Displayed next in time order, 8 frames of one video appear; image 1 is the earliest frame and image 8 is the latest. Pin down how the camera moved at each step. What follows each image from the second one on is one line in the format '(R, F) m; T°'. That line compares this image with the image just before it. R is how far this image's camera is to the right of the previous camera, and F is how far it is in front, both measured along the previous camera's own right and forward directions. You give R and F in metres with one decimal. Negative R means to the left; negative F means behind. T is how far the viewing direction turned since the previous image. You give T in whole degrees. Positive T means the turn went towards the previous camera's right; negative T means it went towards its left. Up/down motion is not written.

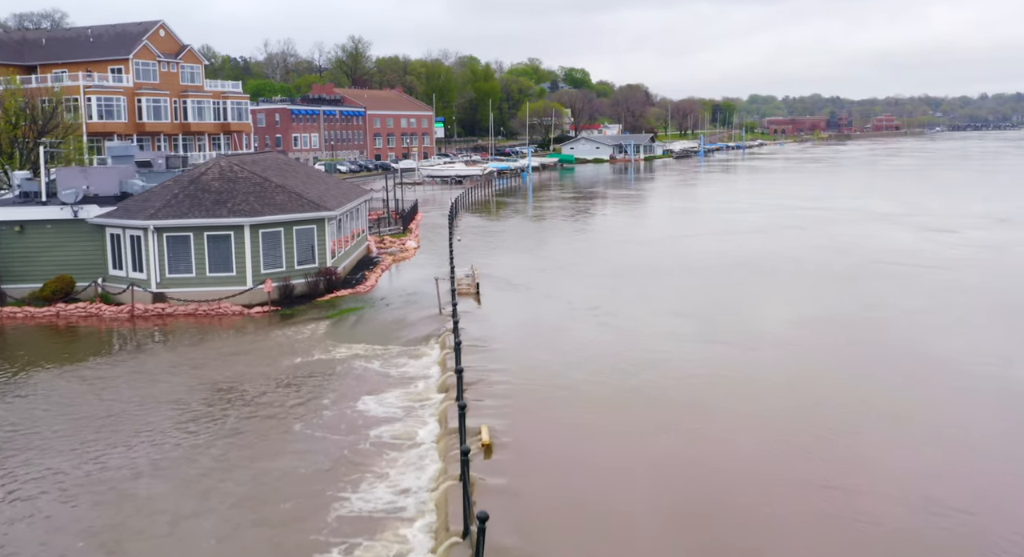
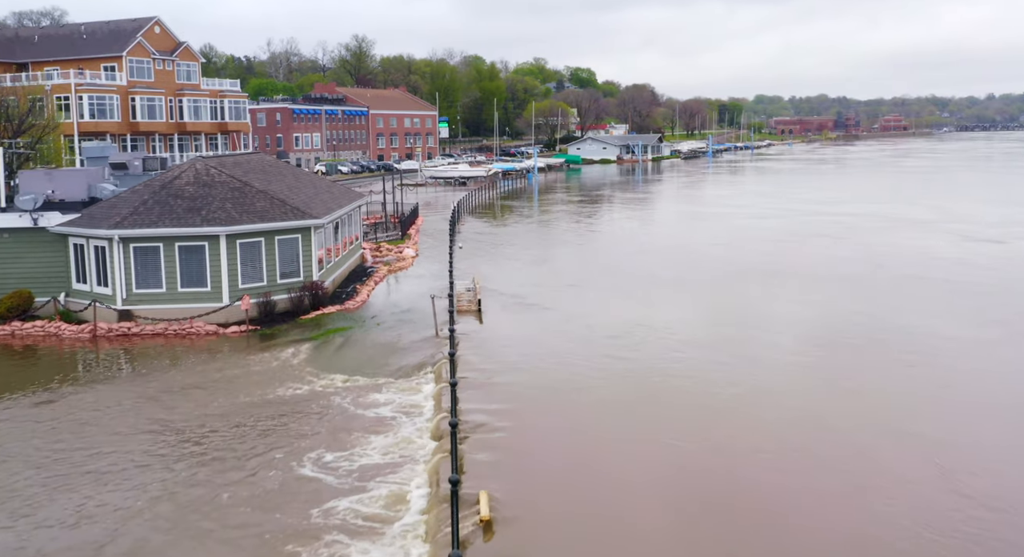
(0.0, +2.2) m; 0°
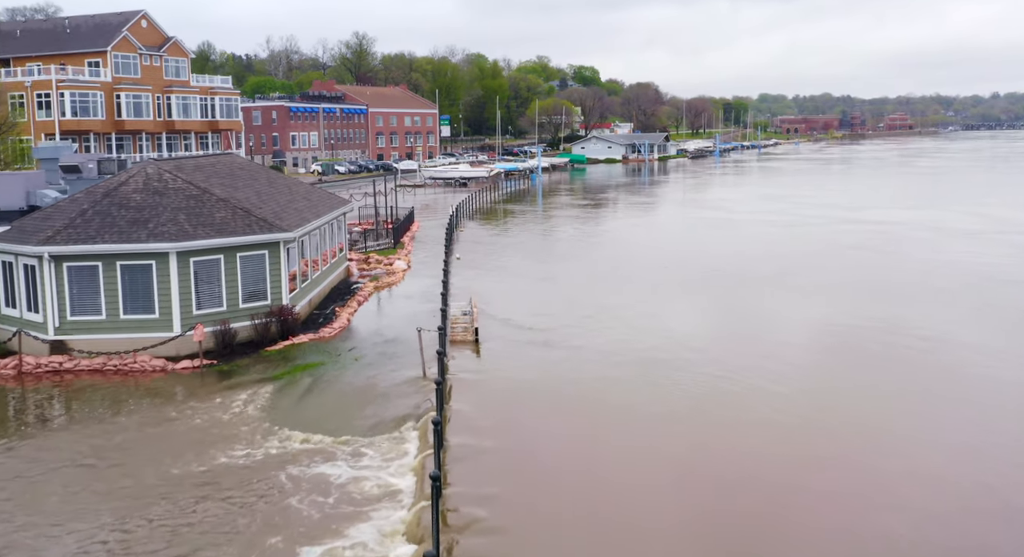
(0.0, +3.0) m; 0°
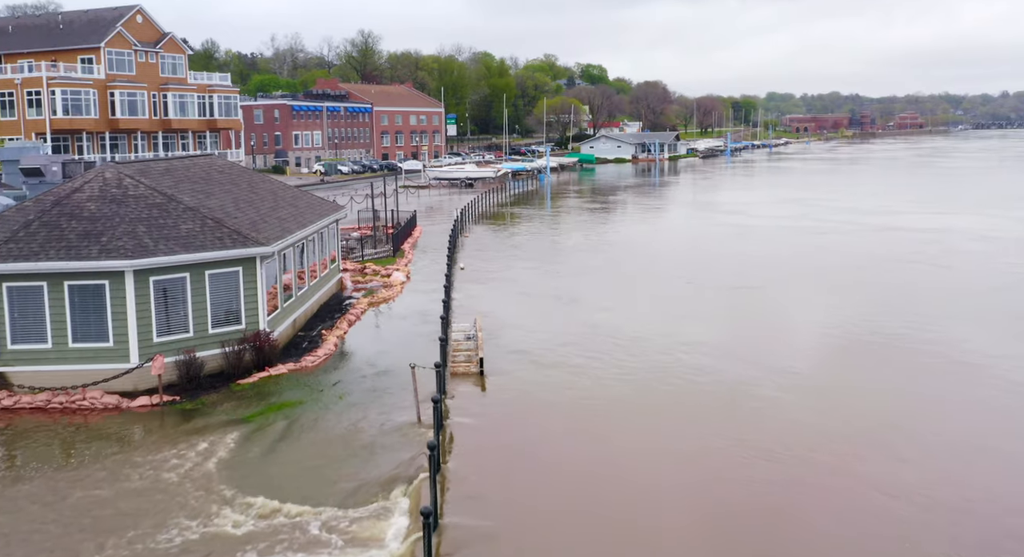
(-0.1, +2.3) m; 0°
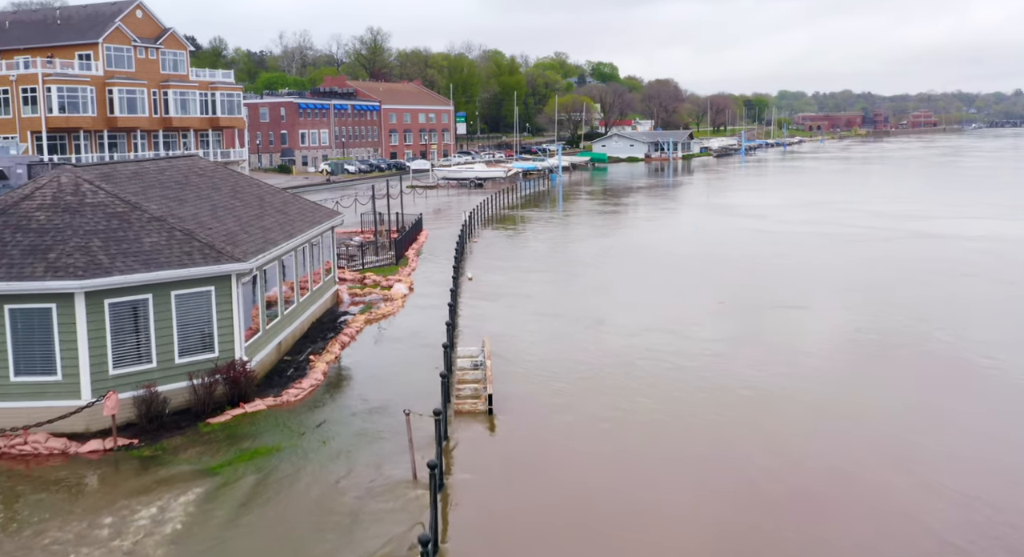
(-0.1, +2.1) m; -1°
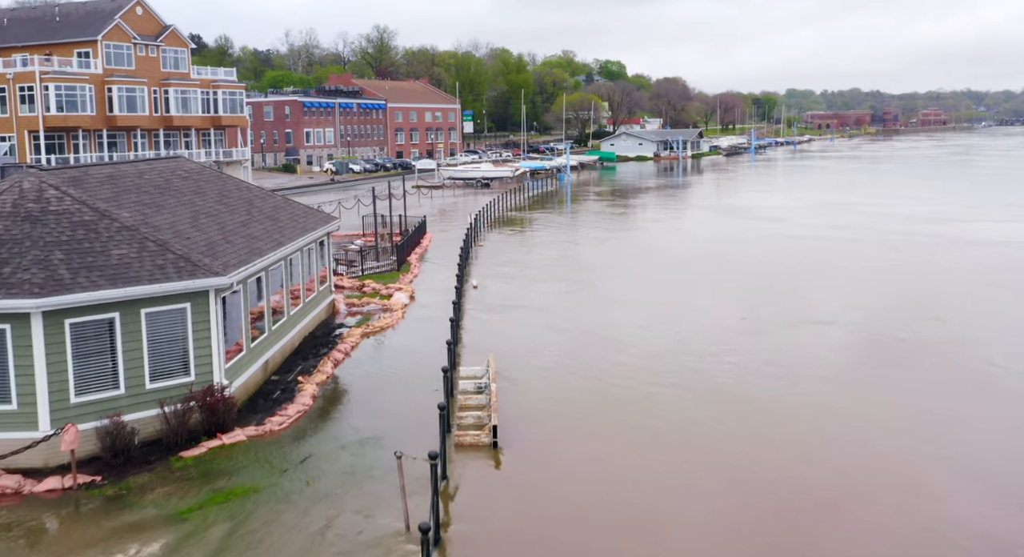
(0.0, +1.3) m; 0°
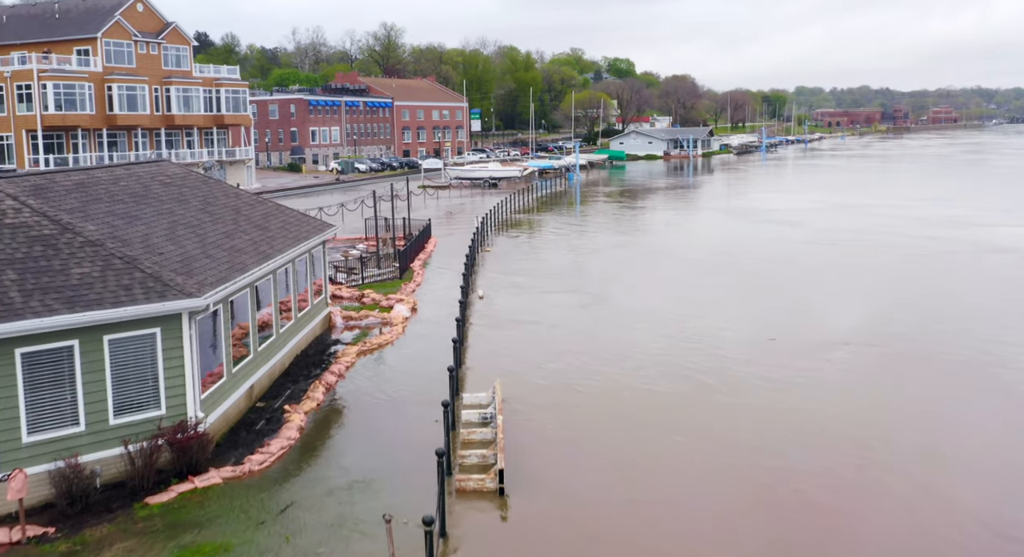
(0.0, +1.3) m; -1°
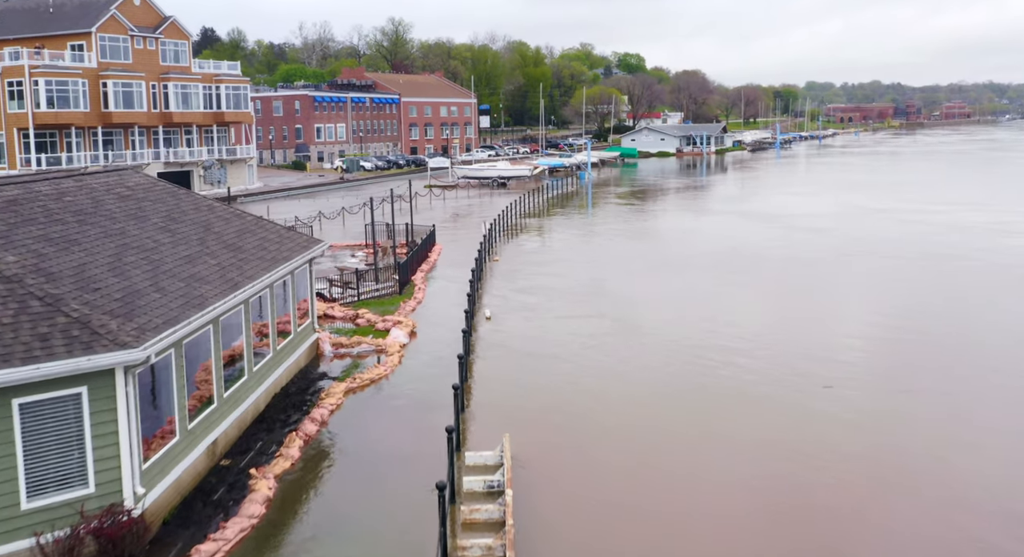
(0.0, +2.1) m; -1°
